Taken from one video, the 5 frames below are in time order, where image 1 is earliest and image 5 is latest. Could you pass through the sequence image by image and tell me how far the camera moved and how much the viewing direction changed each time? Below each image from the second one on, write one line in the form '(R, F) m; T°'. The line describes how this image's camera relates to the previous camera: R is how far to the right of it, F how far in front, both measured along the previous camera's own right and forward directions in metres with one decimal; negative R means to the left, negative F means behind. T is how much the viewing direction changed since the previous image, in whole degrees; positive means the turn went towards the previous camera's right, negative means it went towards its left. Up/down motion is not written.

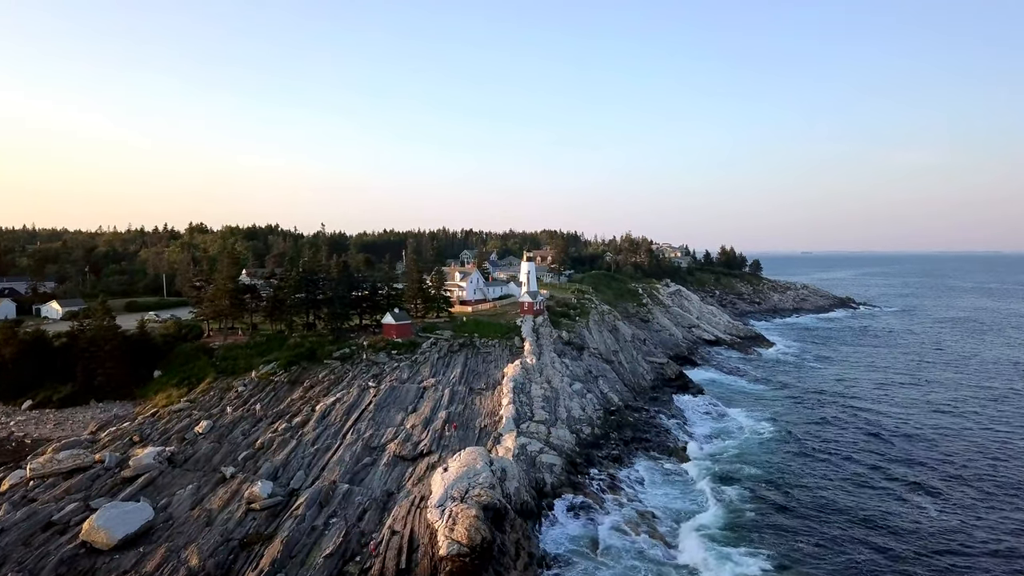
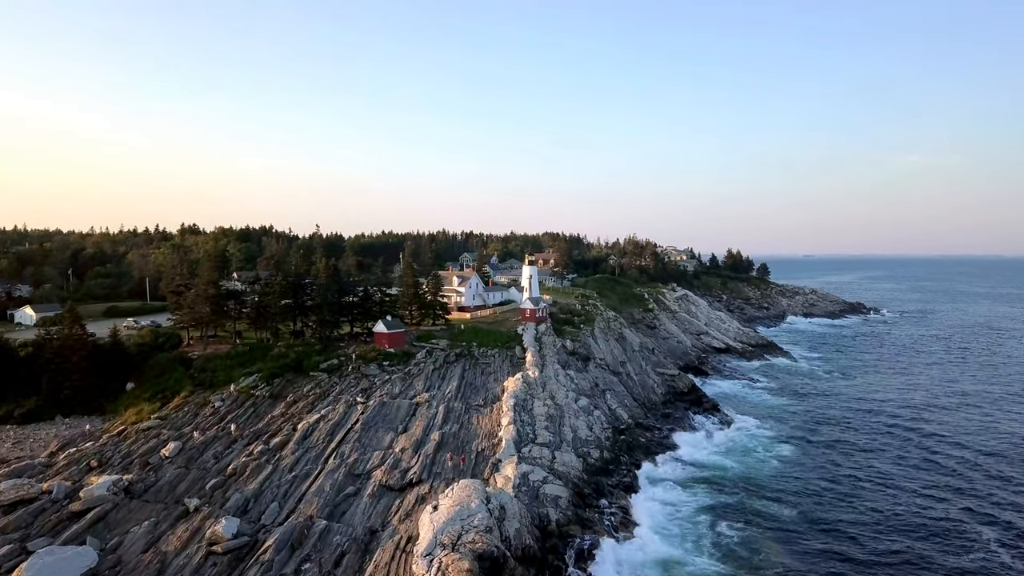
(0.0, +3.1) m; 0°
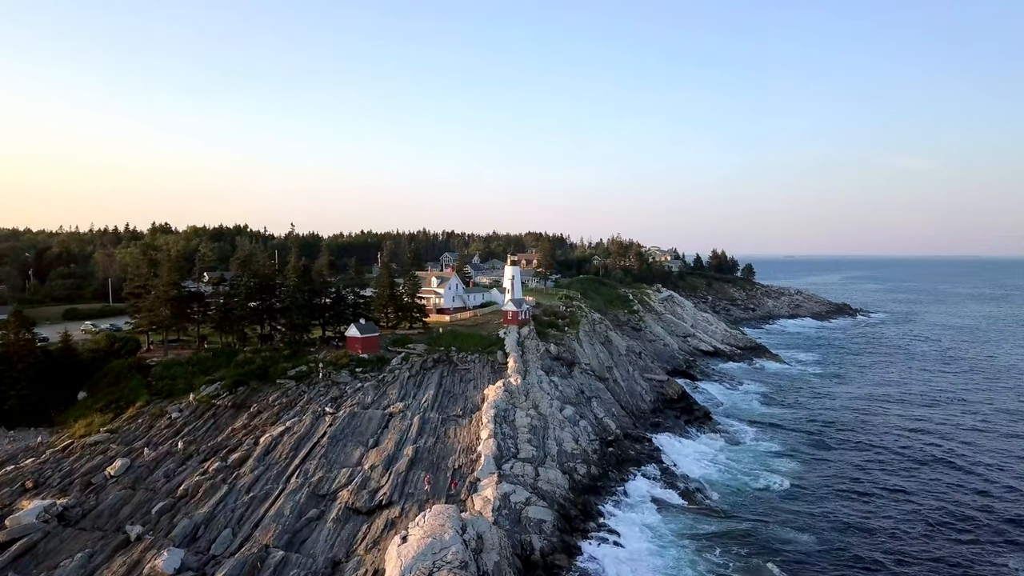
(+0.1, +2.3) m; +1°
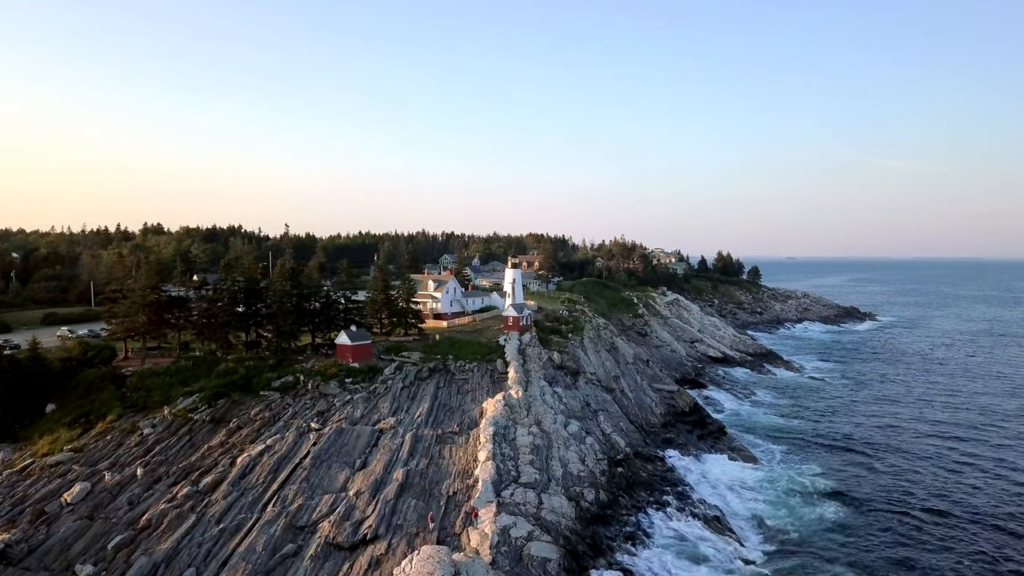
(0.0, +2.6) m; 0°
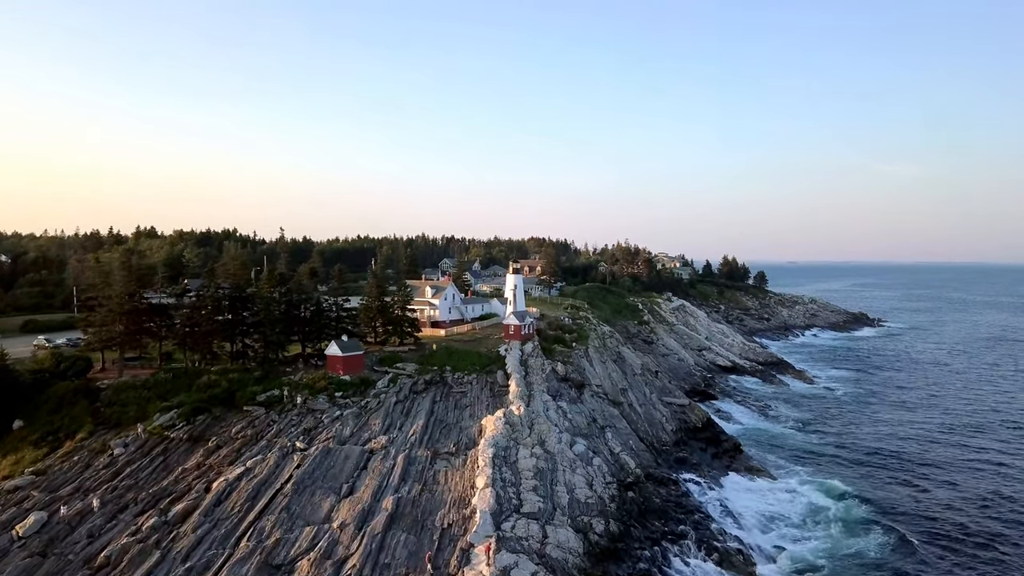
(0.0, +2.3) m; 0°
